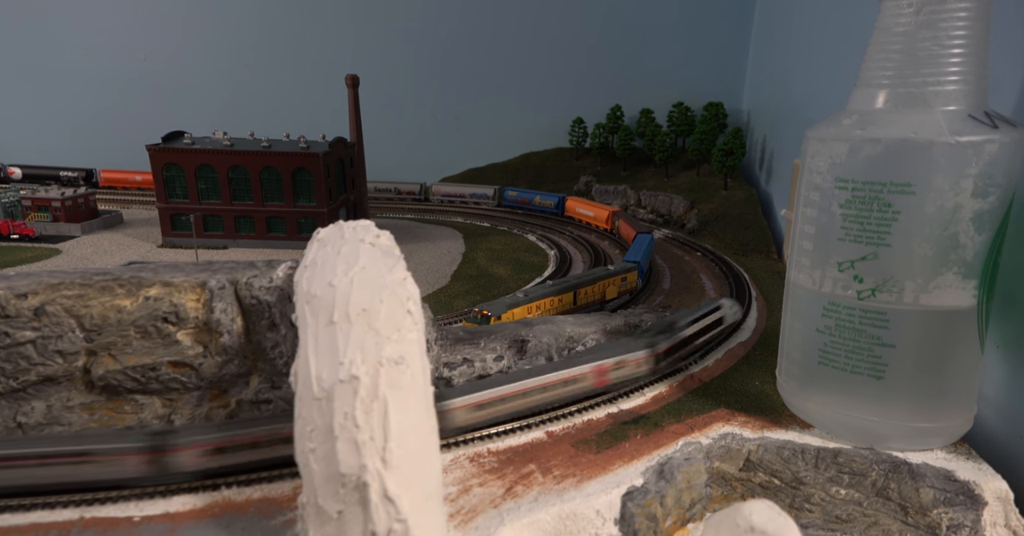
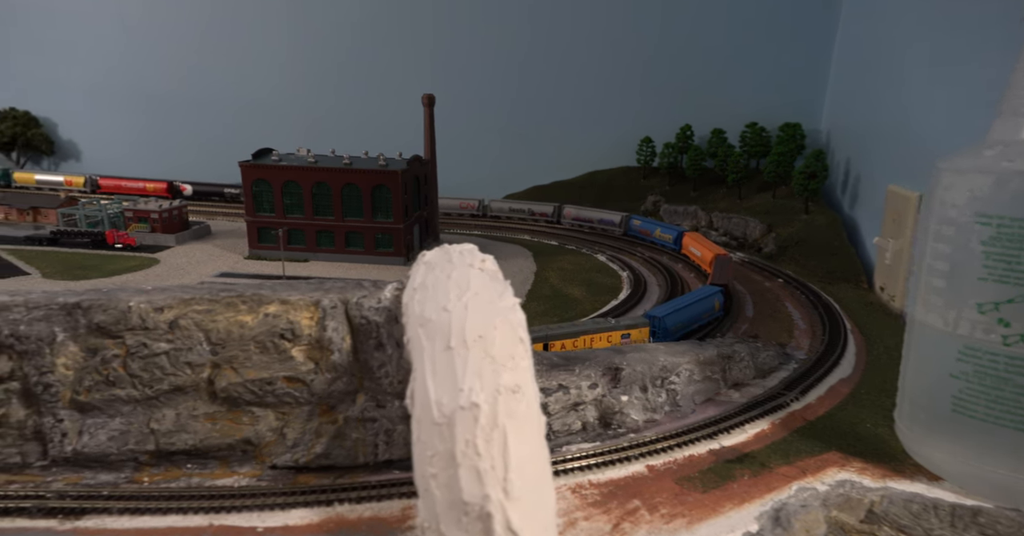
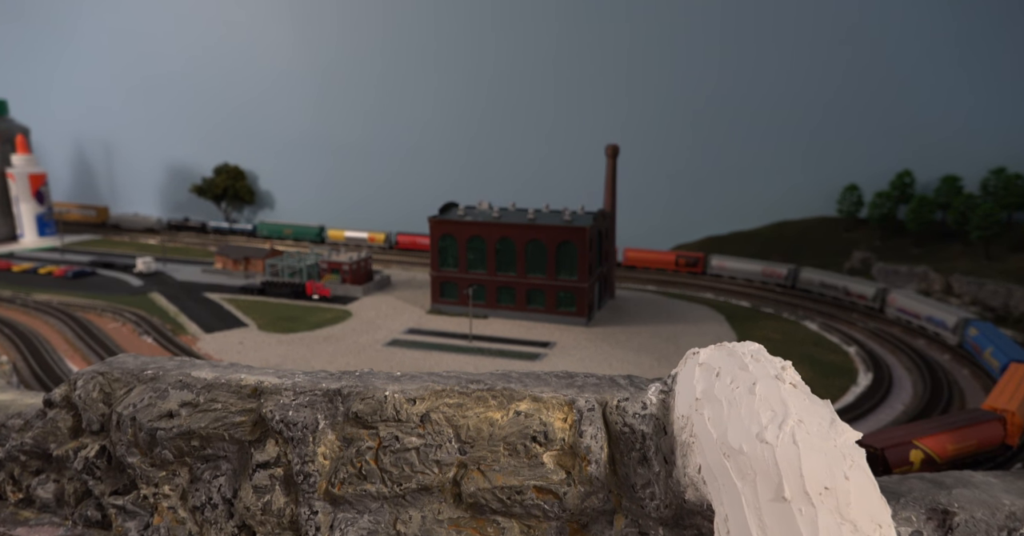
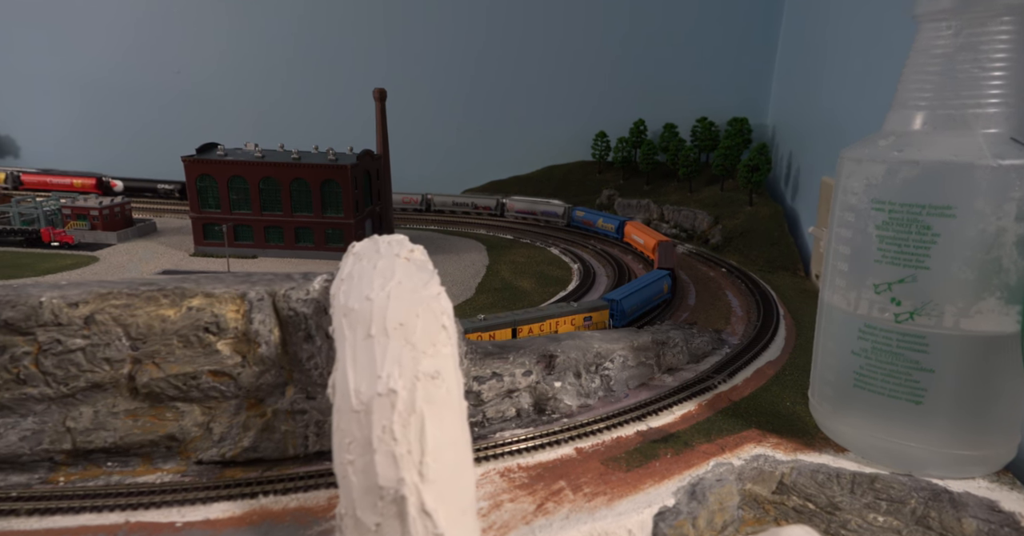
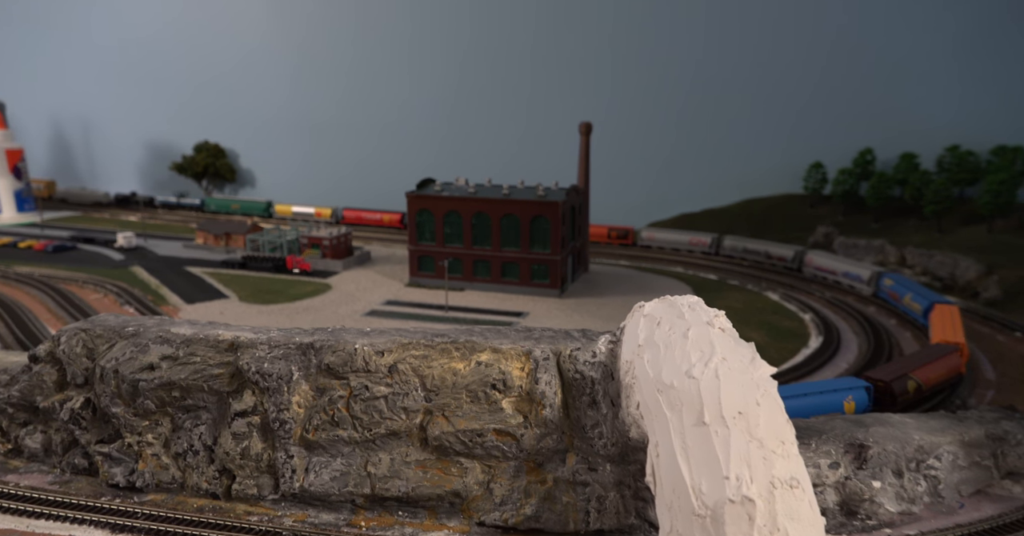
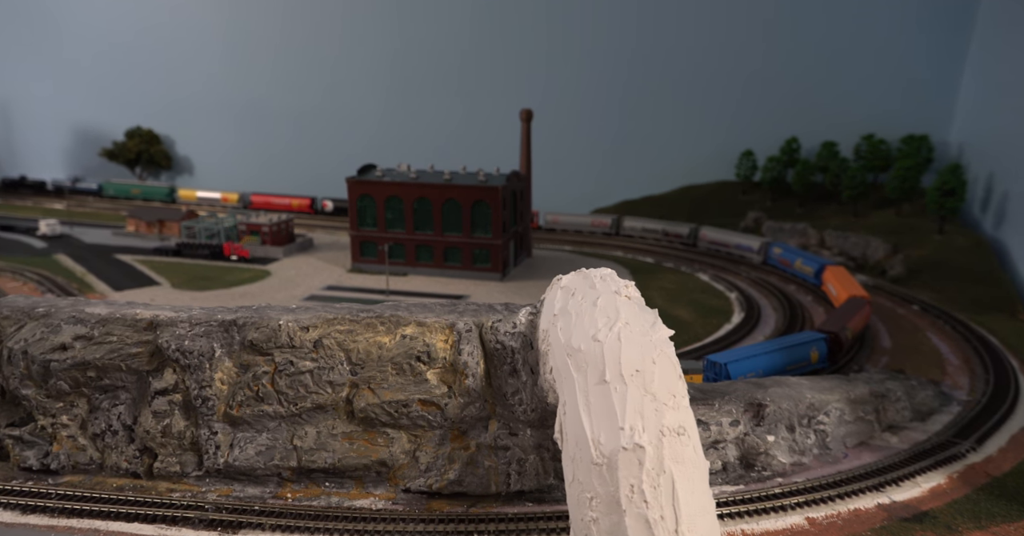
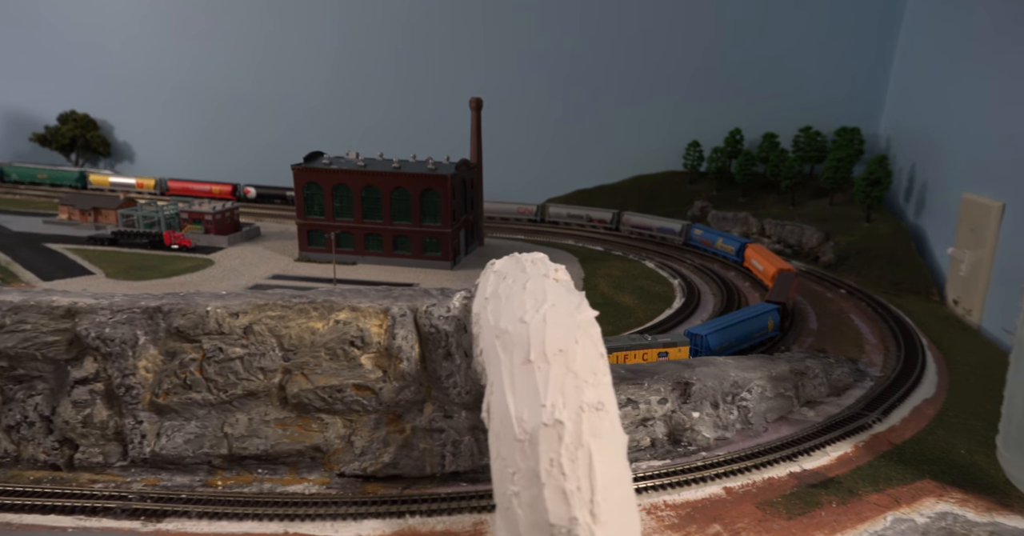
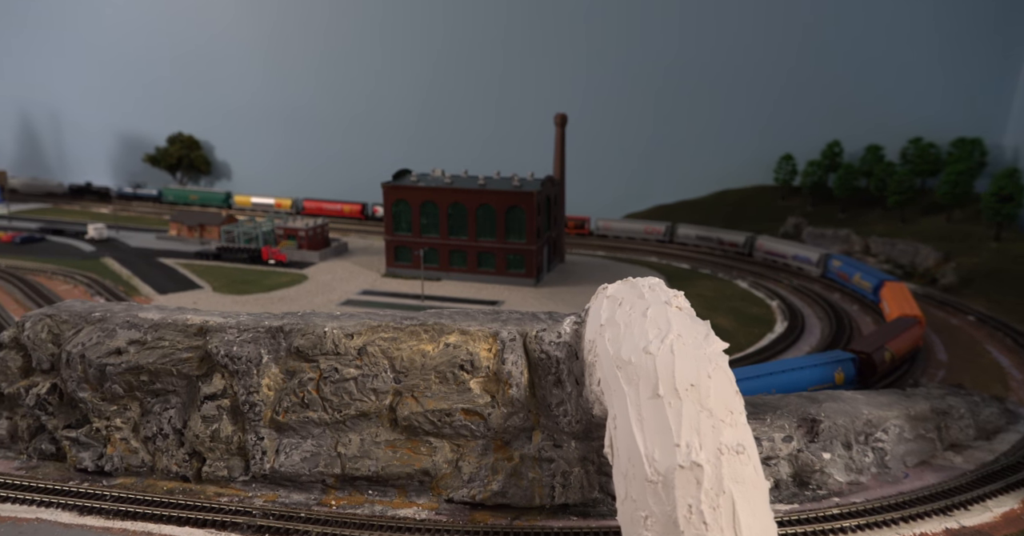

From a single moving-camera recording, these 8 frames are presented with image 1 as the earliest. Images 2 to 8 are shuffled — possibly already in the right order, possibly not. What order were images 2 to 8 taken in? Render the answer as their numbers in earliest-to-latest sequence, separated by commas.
4, 2, 7, 6, 8, 5, 3
